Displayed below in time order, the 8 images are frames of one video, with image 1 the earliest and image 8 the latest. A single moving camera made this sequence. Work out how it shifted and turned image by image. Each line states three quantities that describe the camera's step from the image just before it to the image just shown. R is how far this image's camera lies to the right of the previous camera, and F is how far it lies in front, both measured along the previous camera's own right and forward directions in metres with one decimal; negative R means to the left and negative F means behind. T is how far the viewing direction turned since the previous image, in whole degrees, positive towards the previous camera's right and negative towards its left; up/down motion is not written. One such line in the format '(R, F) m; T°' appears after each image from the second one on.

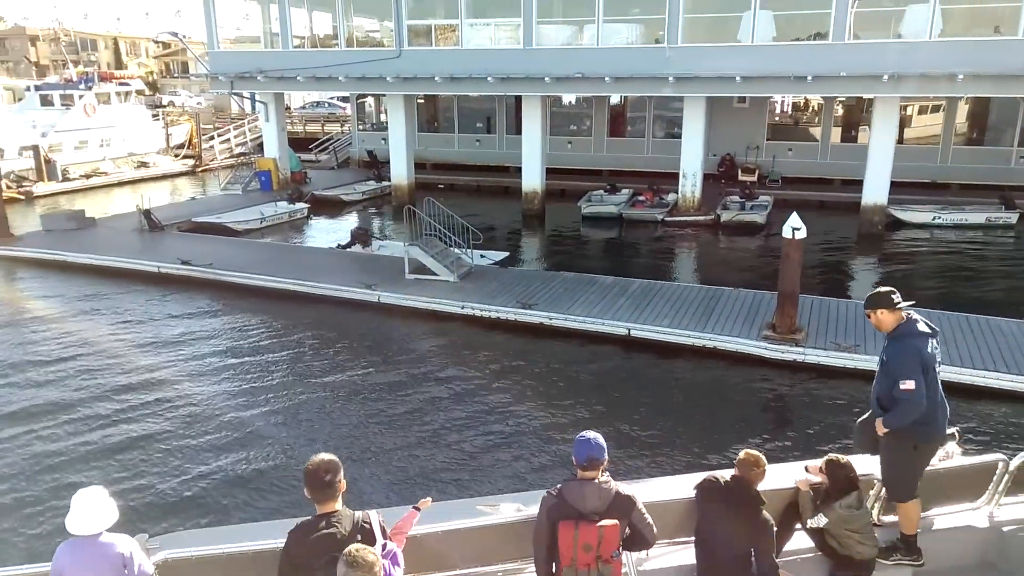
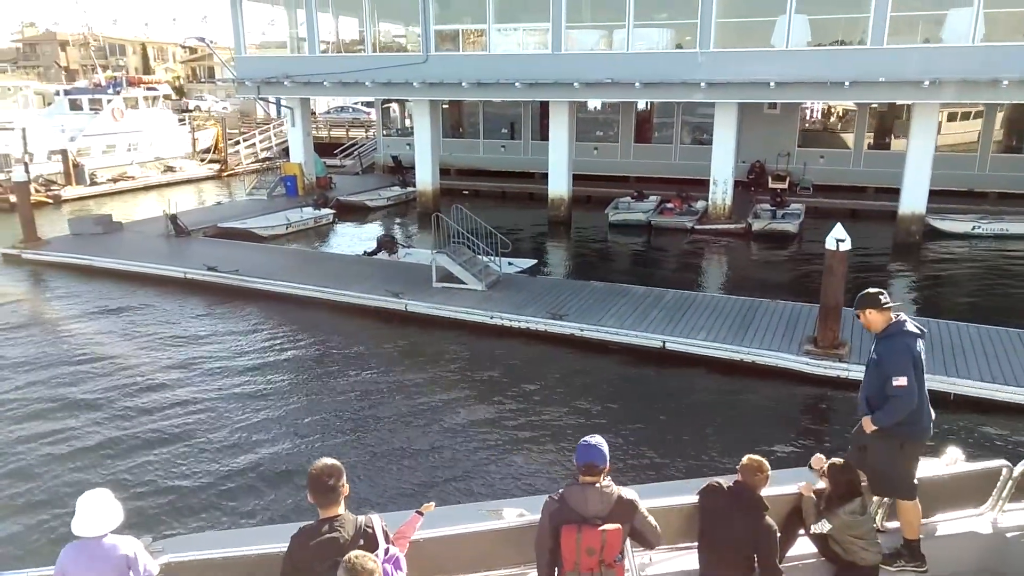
(-0.1, +0.2) m; -2°
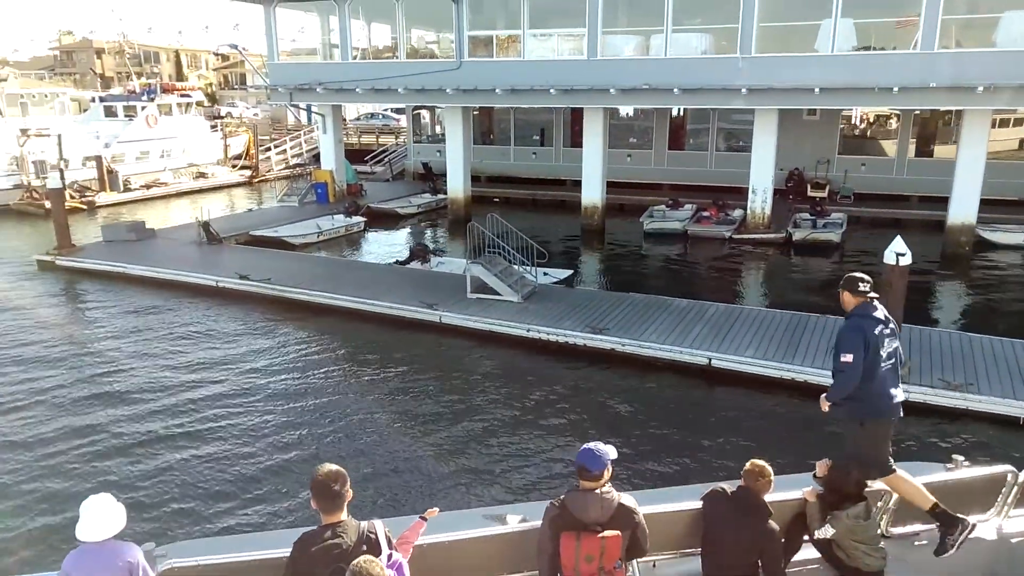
(-0.2, +0.3) m; -2°
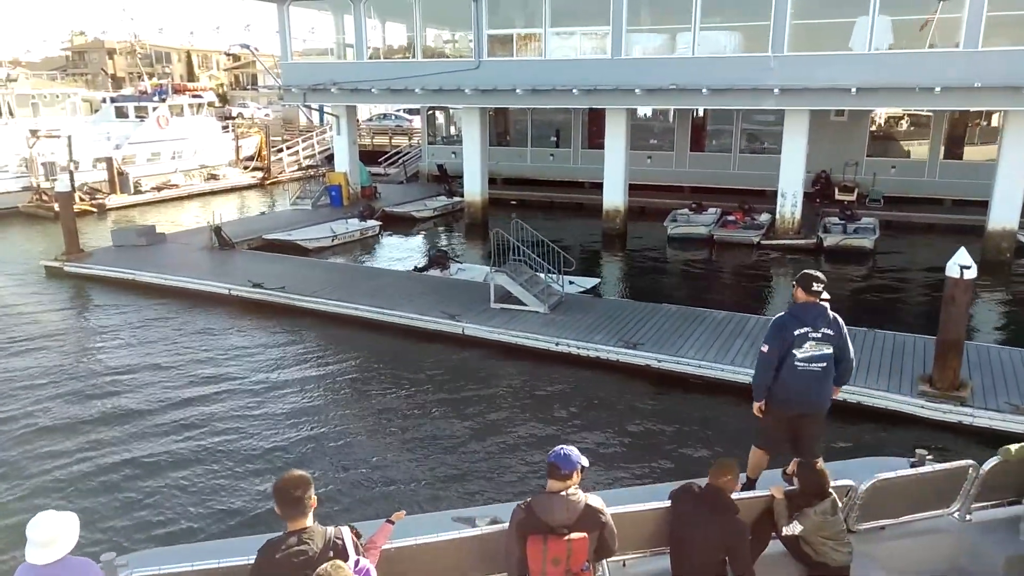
(-0.2, +0.5) m; -1°
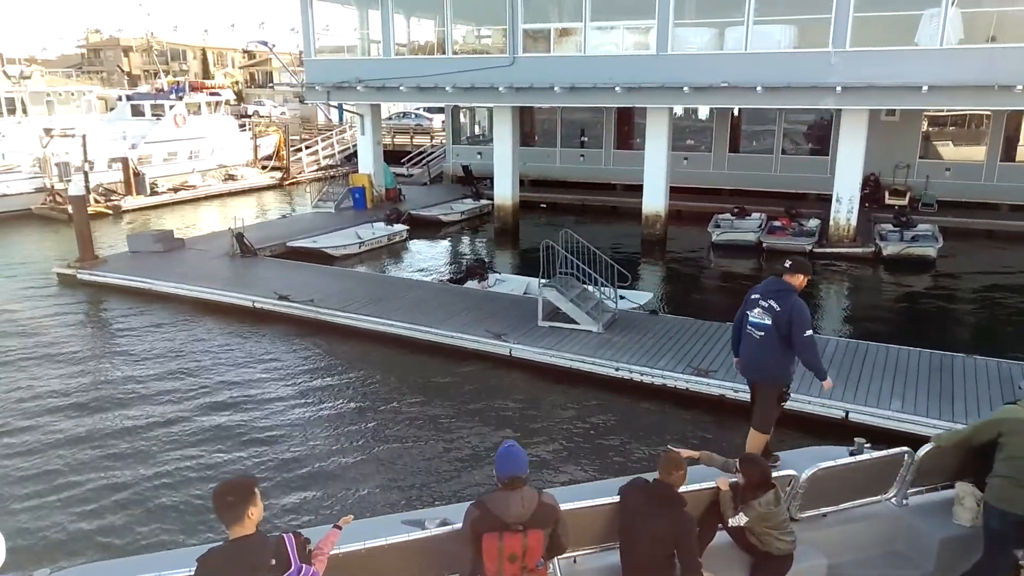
(-0.5, +0.8) m; -1°
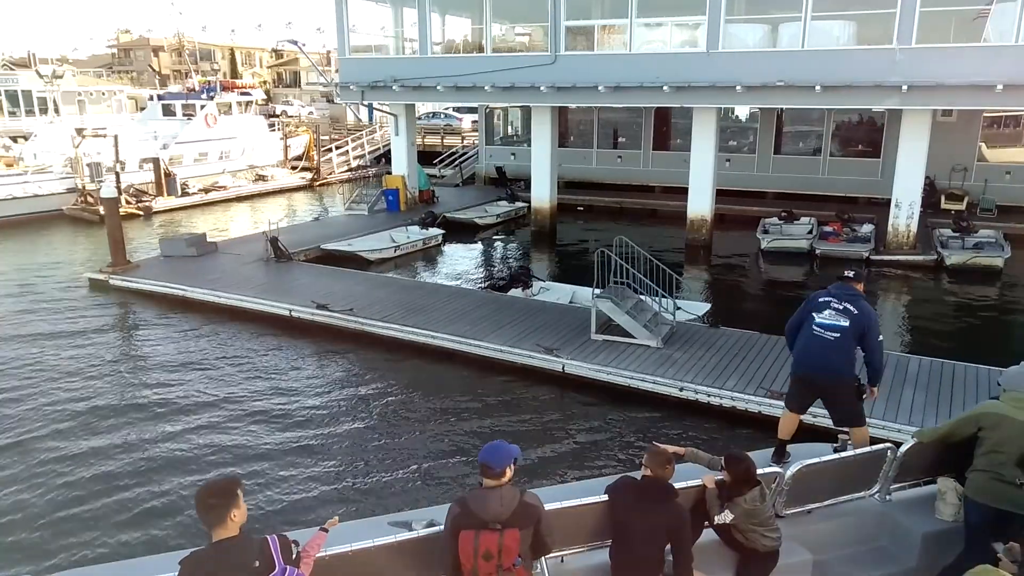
(-0.3, +0.5) m; -2°
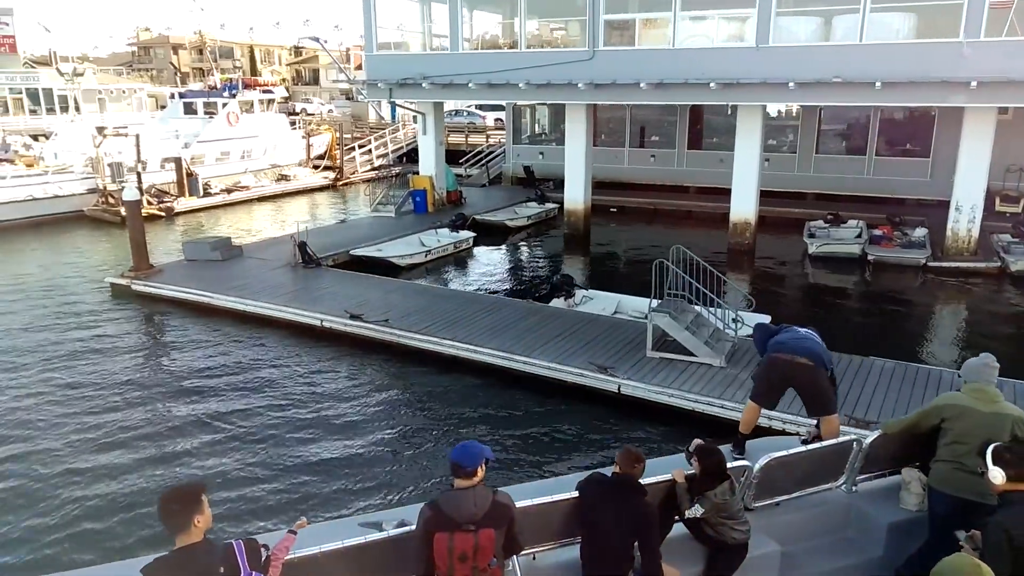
(-0.4, +0.6) m; -1°
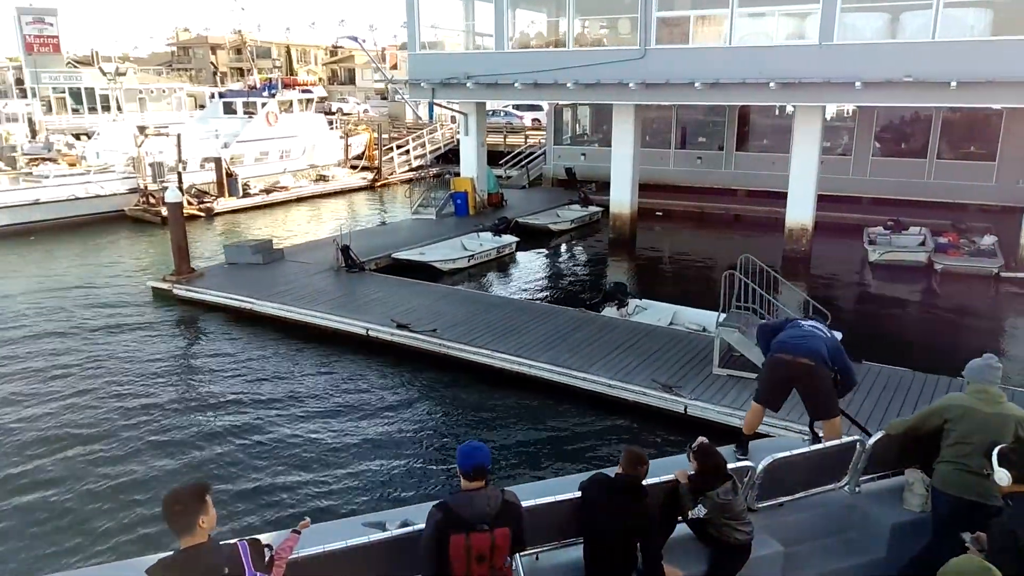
(-0.3, +0.4) m; -2°
